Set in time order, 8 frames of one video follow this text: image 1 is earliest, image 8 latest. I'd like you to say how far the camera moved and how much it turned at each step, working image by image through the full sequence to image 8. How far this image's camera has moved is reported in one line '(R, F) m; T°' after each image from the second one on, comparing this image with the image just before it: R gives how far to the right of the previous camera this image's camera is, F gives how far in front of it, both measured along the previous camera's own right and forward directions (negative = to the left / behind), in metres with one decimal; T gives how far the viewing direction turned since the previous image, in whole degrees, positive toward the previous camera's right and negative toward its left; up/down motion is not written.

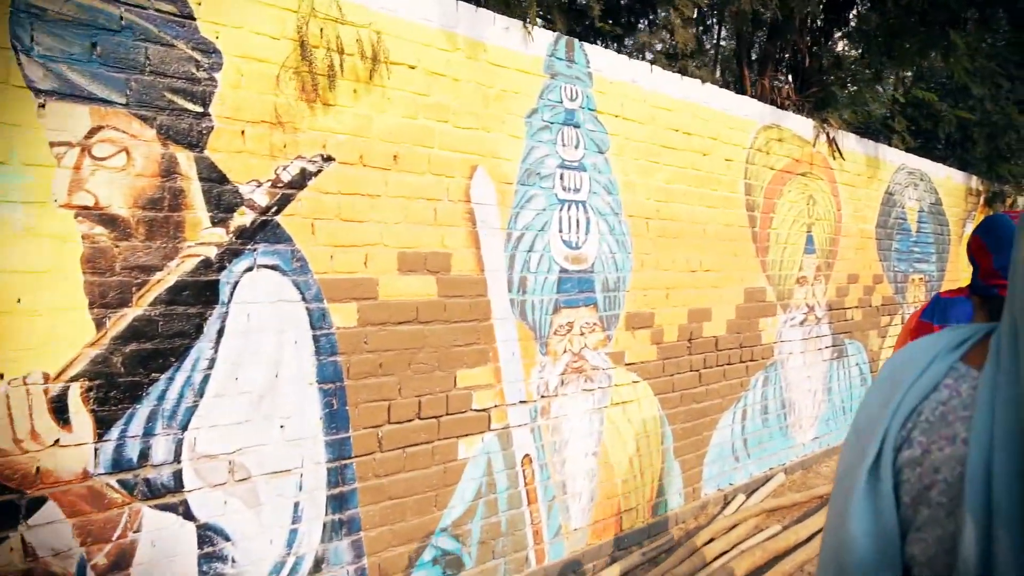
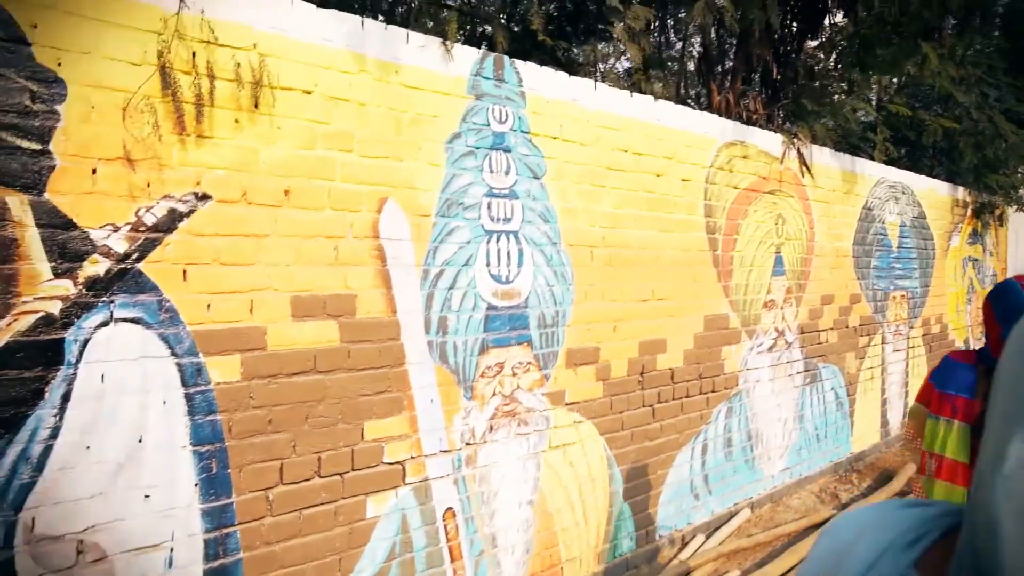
(+0.3, +0.2) m; 0°
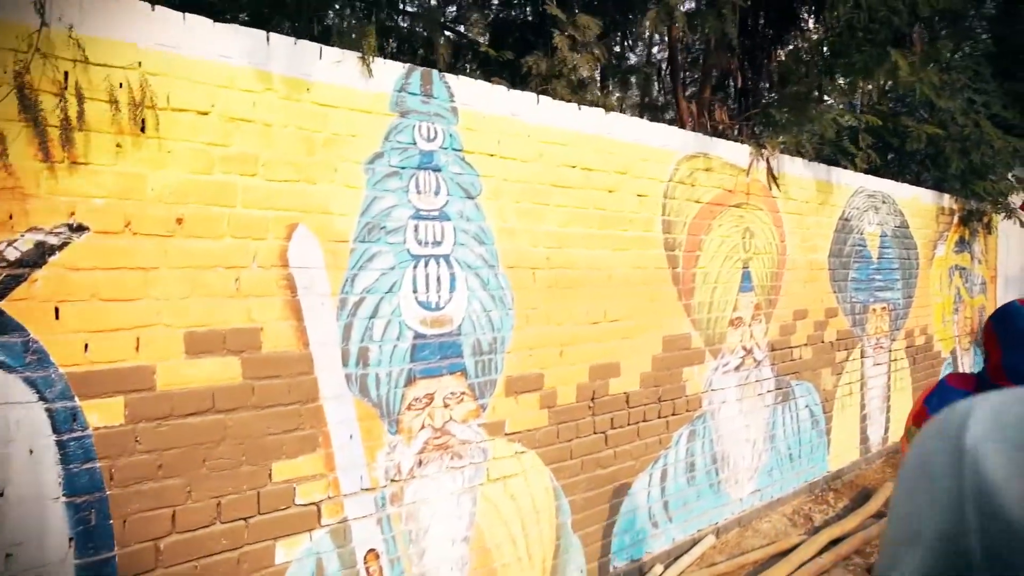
(+0.3, +0.2) m; 0°
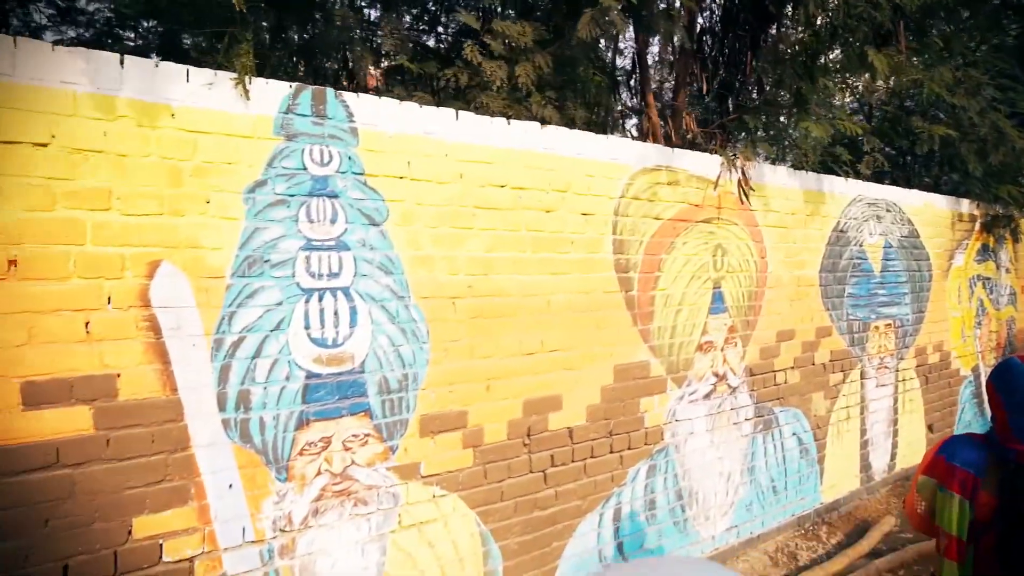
(+0.5, +0.2) m; -3°
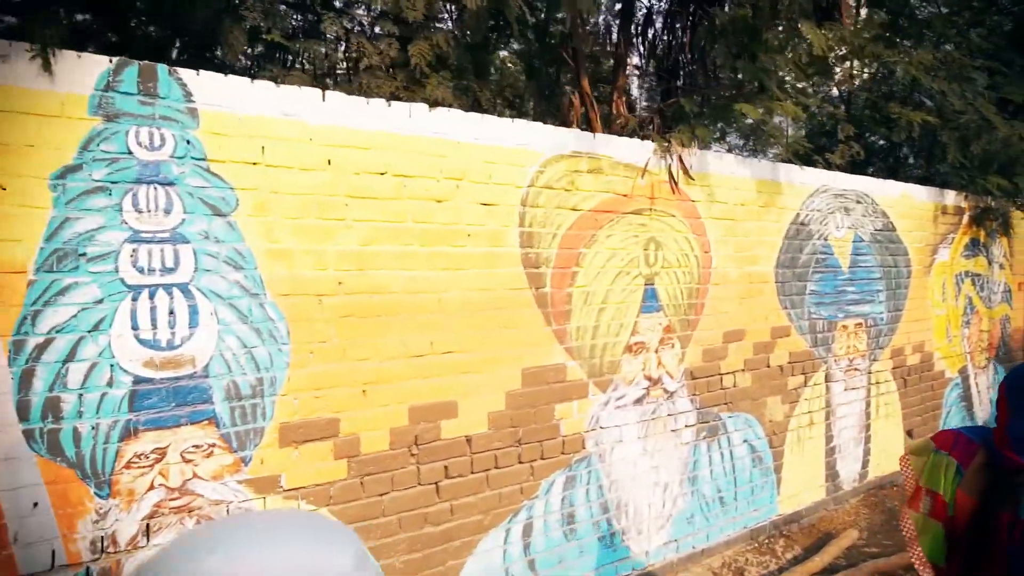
(+0.6, +0.3) m; -2°
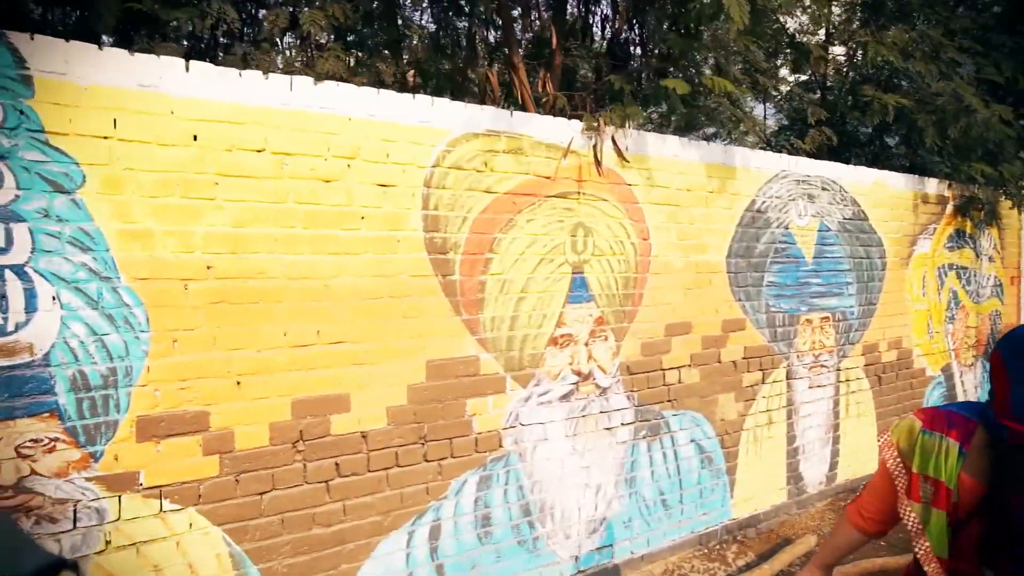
(+0.5, +0.2) m; -1°
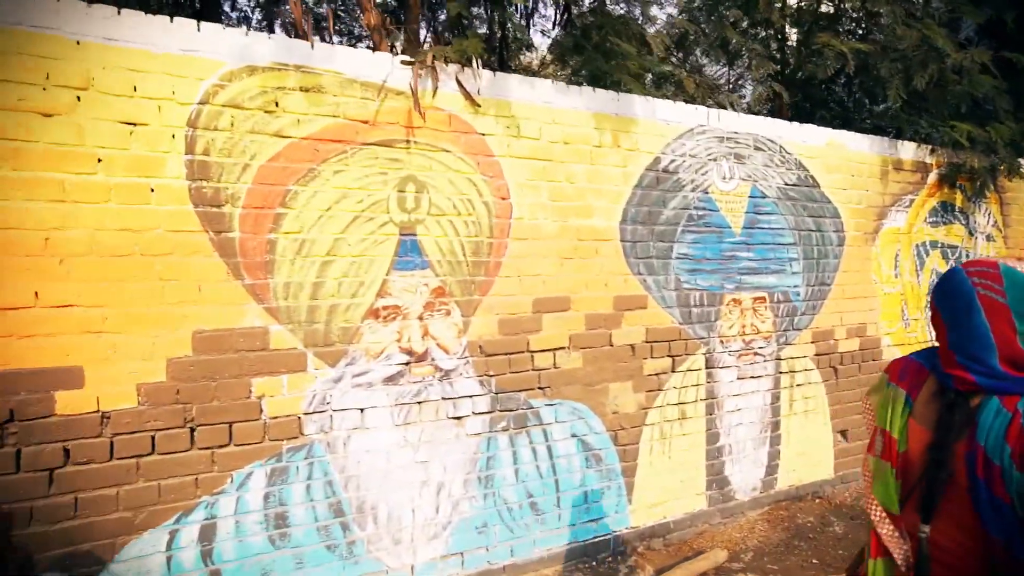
(+1.1, +0.5) m; -4°
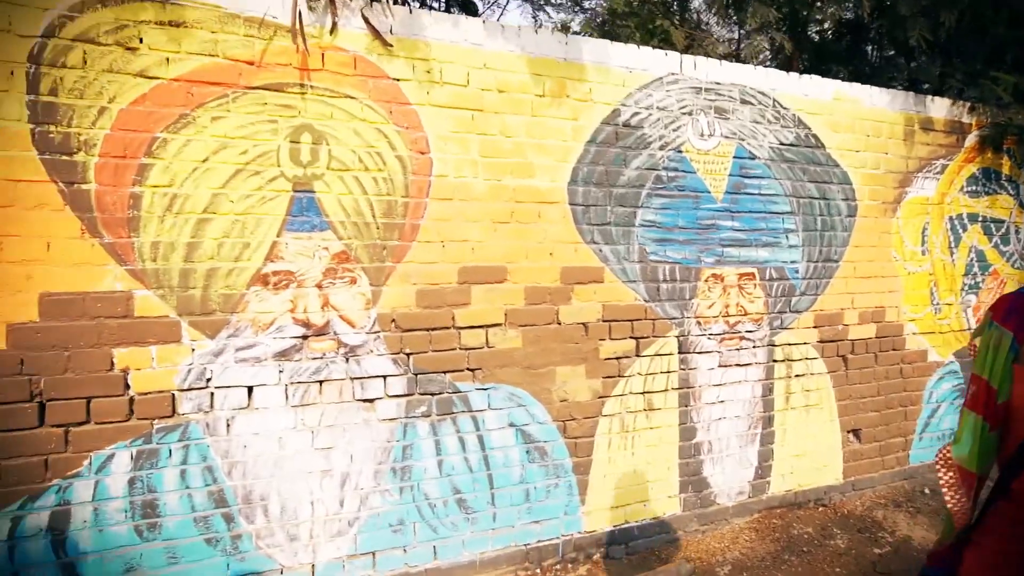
(+0.6, +0.4) m; -5°
